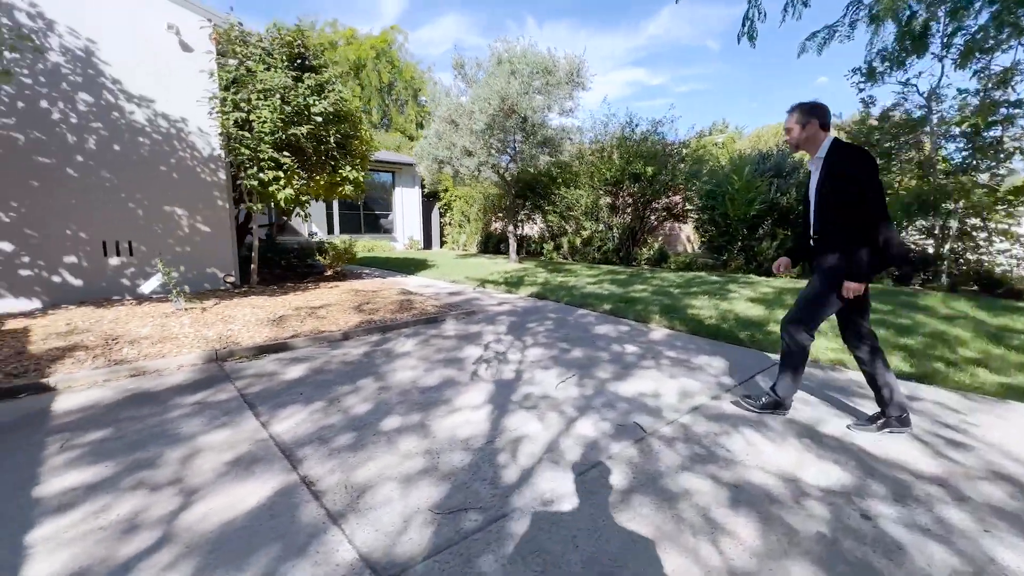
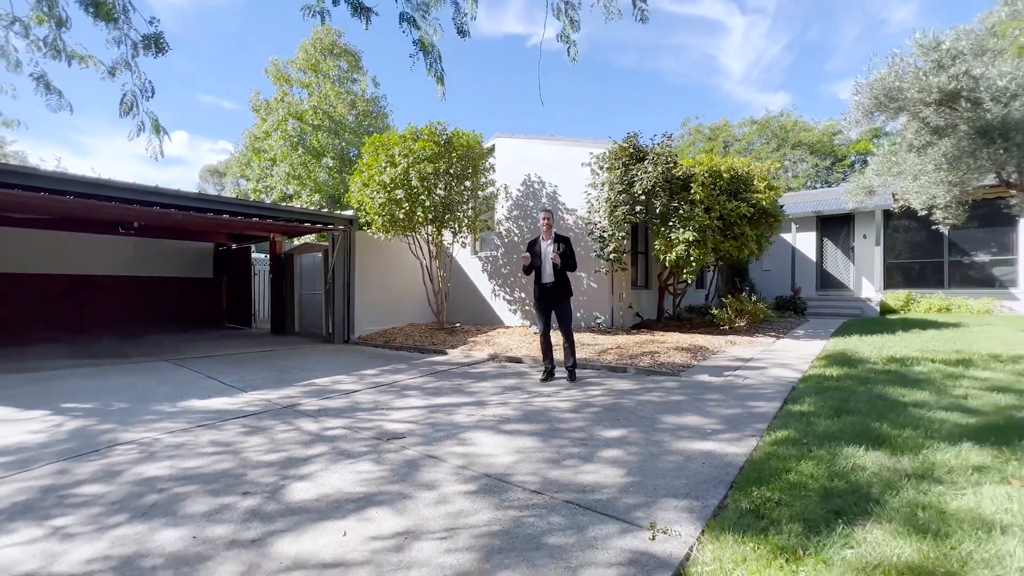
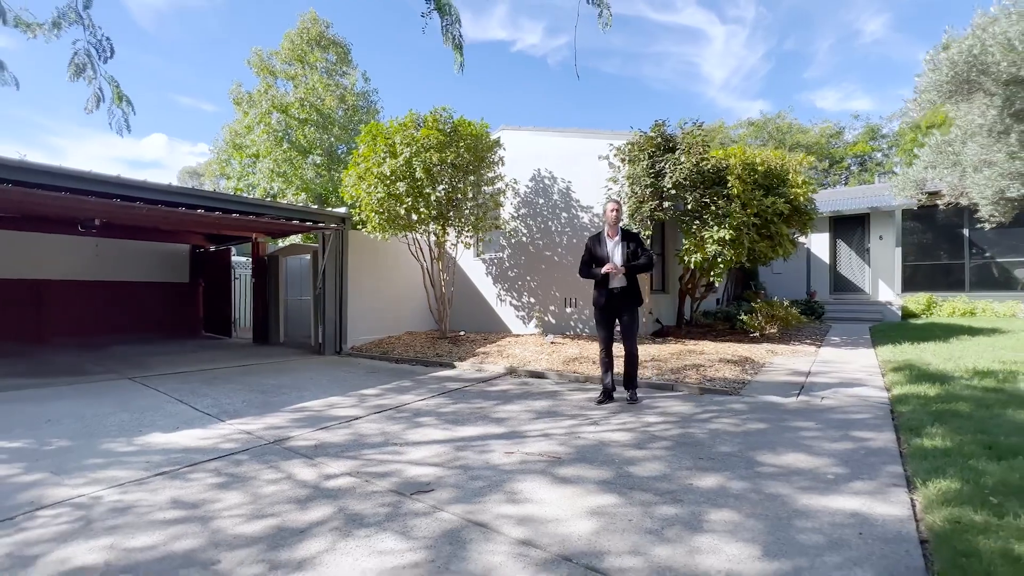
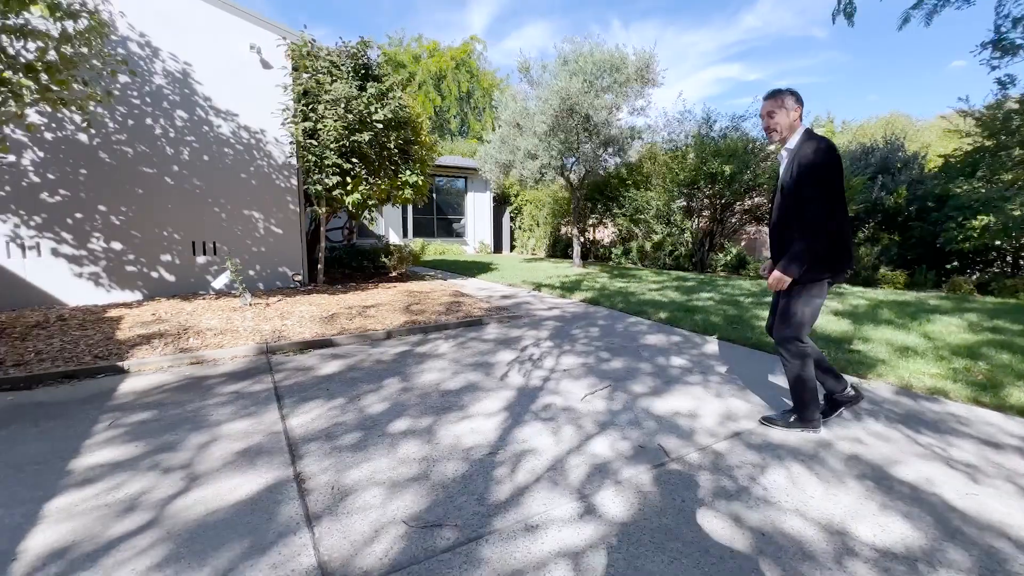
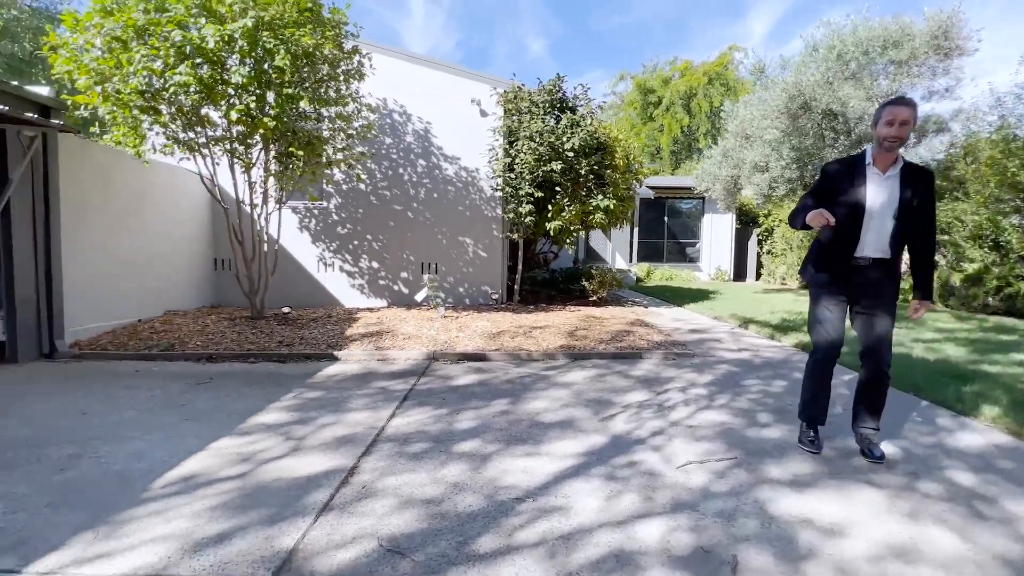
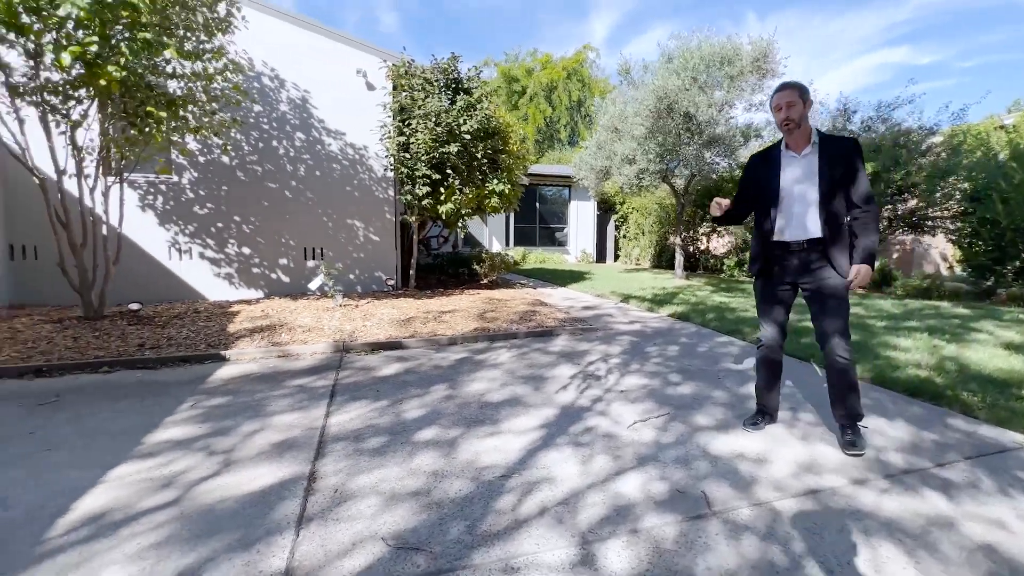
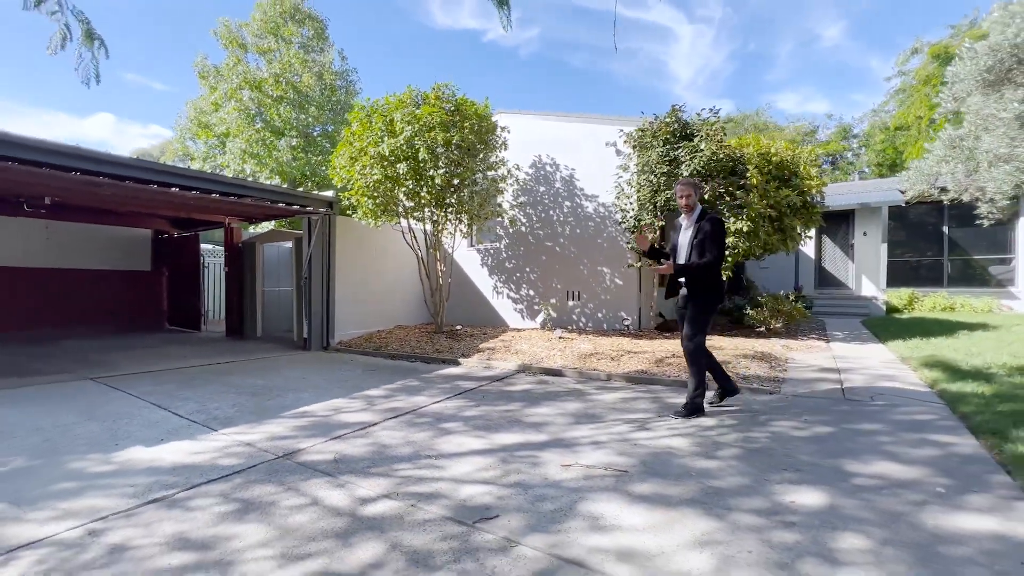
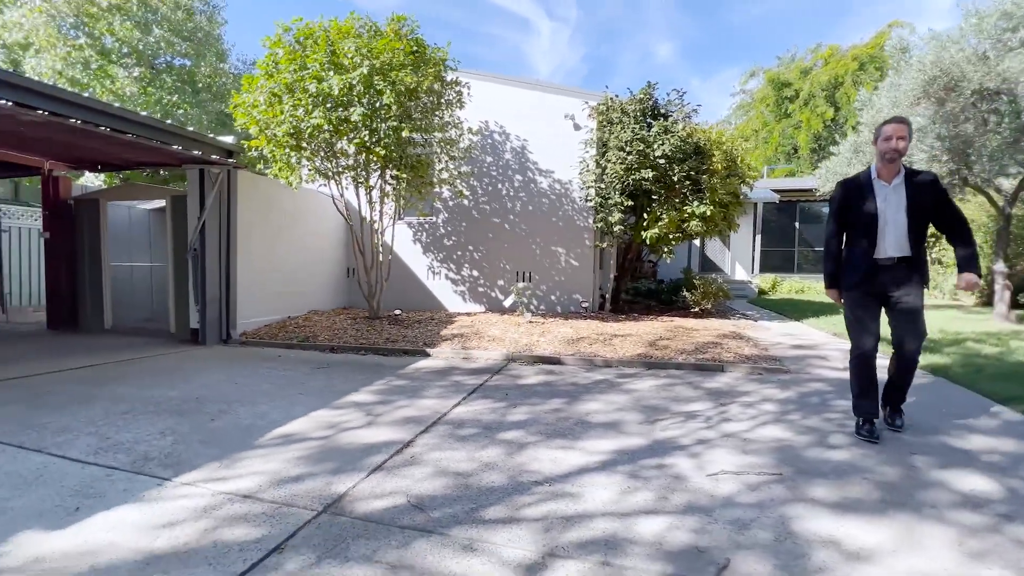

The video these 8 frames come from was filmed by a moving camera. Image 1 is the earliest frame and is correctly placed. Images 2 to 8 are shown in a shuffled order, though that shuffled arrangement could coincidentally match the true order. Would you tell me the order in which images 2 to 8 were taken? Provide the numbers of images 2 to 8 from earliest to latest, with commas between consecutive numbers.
4, 6, 5, 8, 7, 3, 2
